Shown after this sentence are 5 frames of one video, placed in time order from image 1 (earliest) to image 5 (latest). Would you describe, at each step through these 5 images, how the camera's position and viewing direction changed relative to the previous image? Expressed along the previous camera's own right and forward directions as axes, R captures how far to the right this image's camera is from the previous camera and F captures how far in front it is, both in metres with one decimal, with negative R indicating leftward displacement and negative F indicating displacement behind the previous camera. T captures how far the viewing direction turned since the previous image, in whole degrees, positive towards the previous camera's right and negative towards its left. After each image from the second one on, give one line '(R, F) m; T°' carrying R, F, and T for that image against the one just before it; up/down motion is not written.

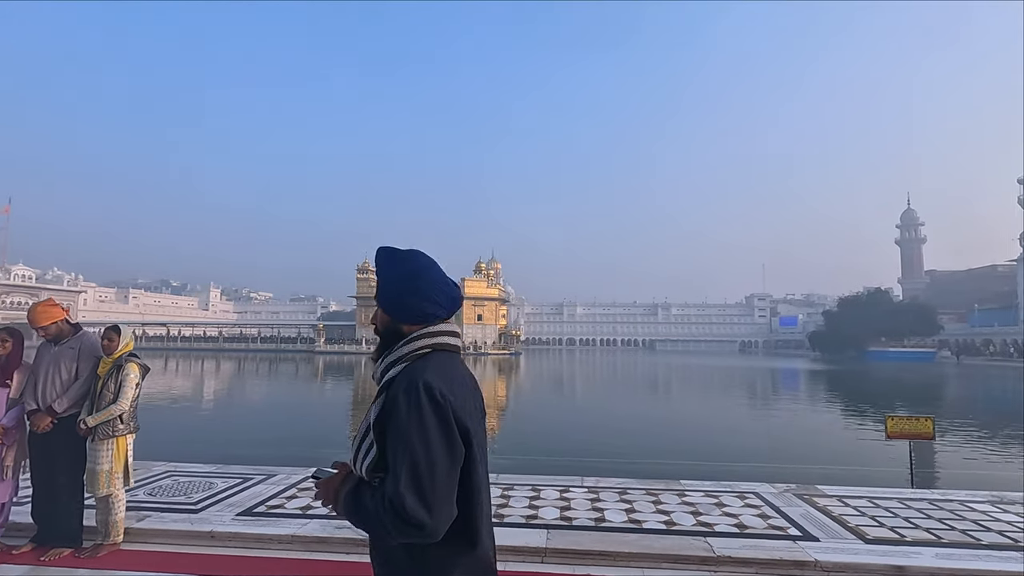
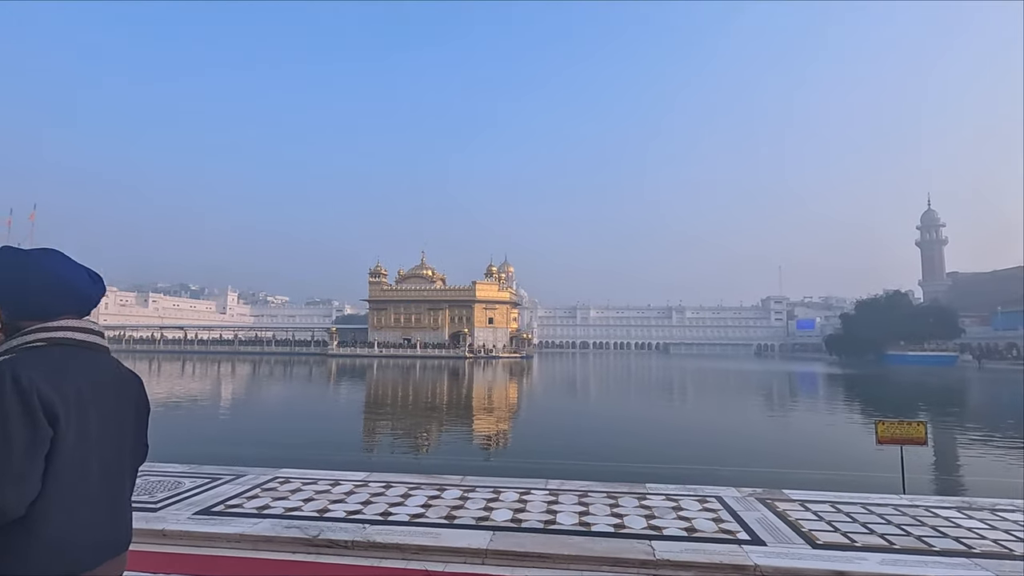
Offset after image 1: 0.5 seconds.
(+0.2, 0.0) m; -2°
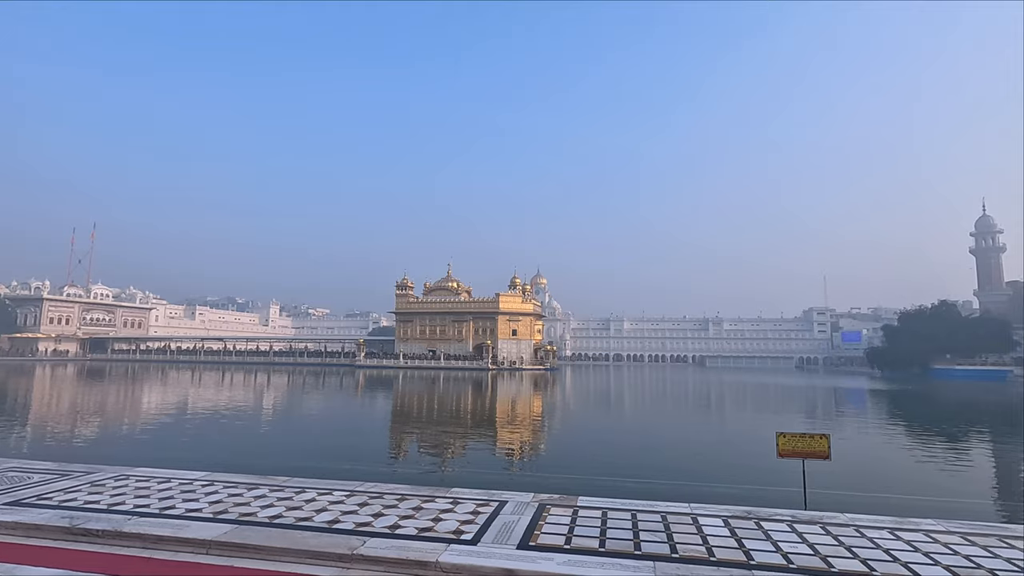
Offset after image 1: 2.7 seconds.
(+0.9, -0.1) m; -4°
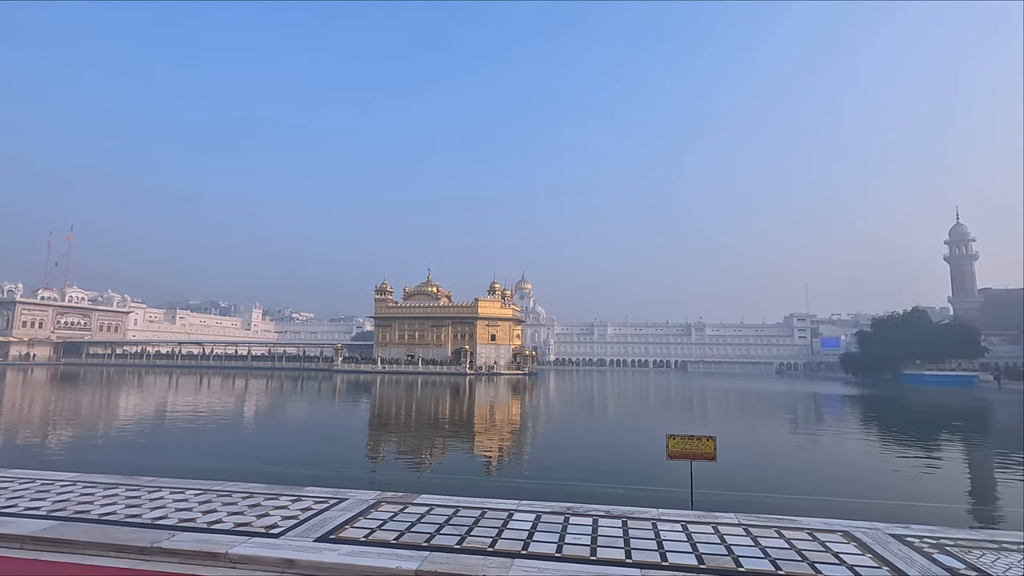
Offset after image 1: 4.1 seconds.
(+0.6, -0.1) m; +1°
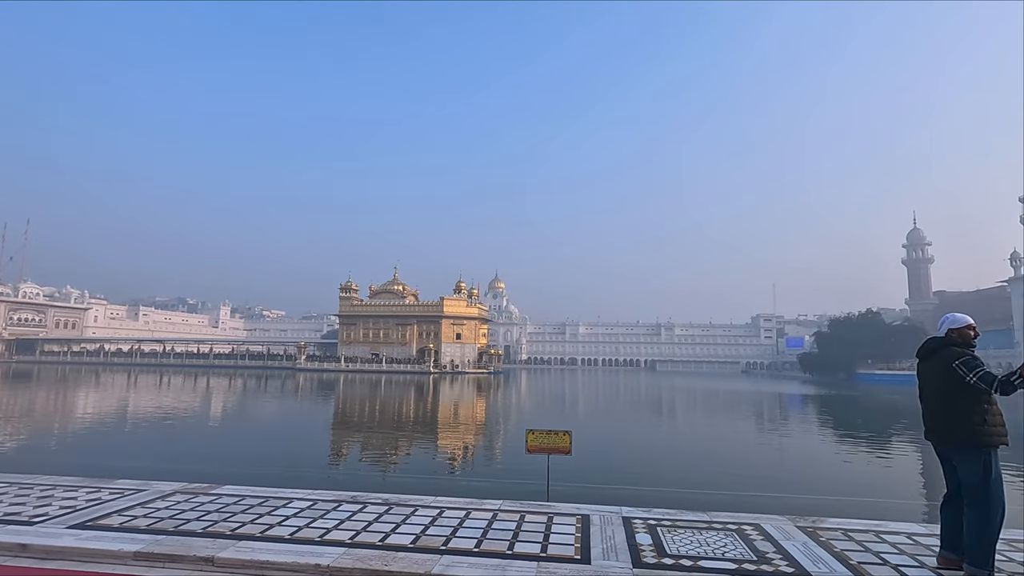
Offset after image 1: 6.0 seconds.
(+0.8, -0.2) m; +2°
